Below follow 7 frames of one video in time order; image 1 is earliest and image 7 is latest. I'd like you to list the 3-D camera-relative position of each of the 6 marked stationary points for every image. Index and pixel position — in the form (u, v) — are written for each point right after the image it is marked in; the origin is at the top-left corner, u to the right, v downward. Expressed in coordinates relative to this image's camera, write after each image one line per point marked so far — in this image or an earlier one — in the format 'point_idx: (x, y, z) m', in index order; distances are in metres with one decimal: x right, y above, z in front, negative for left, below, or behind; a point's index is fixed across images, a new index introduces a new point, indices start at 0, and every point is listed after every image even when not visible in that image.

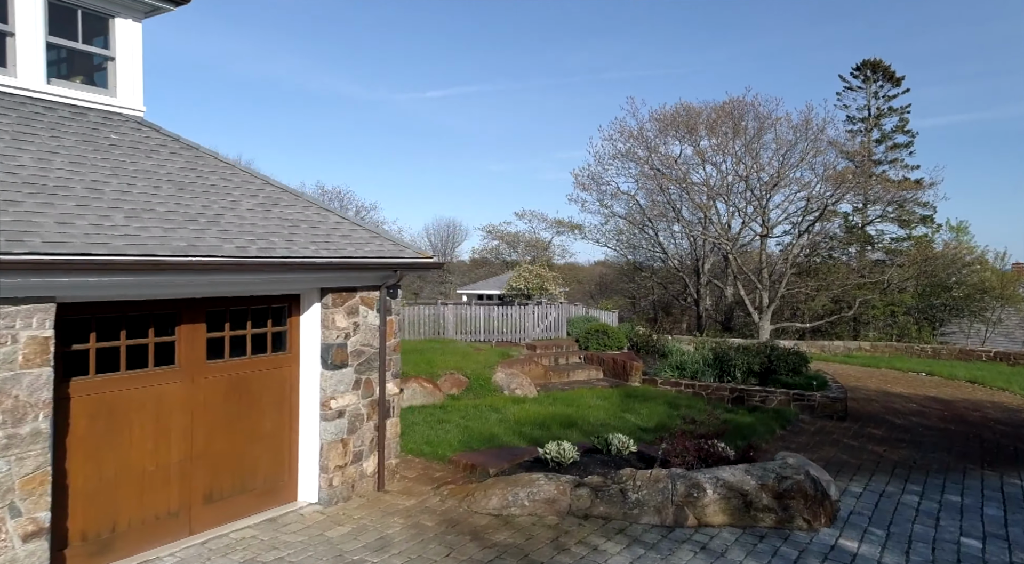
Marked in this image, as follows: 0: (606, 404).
0: (+1.6, -2.1, +11.6) m
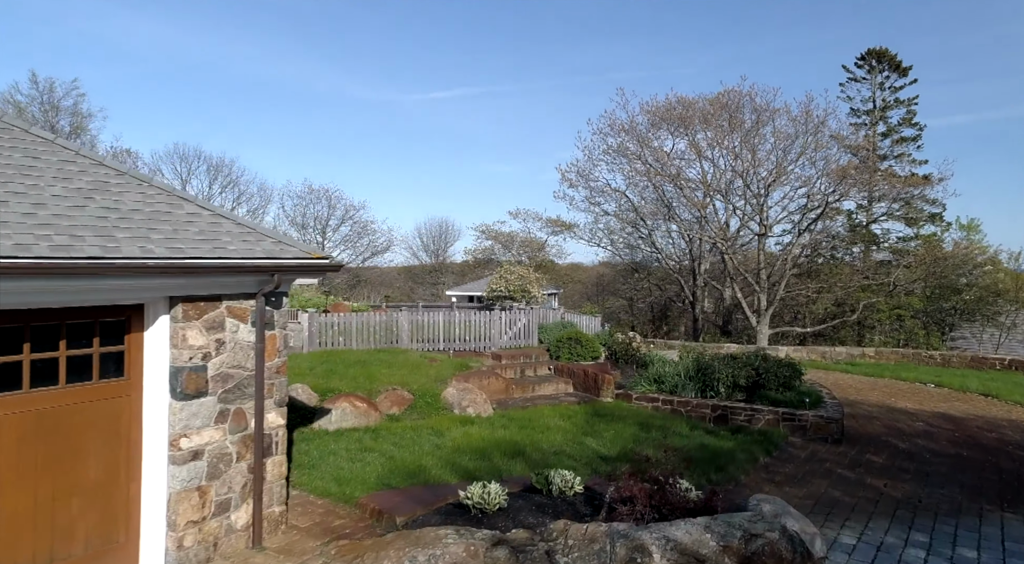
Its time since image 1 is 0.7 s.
0: (+0.8, -2.2, +10.2) m
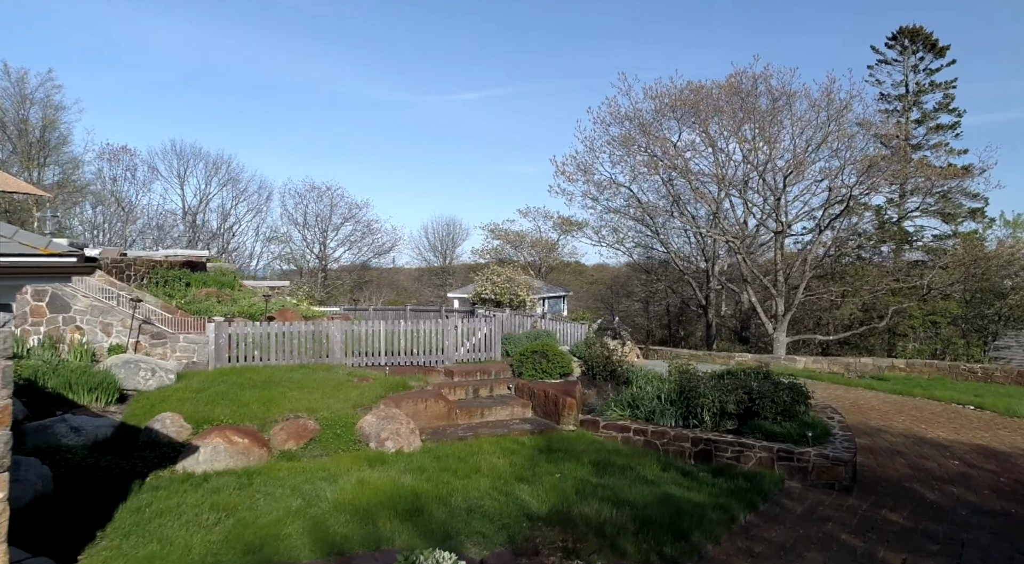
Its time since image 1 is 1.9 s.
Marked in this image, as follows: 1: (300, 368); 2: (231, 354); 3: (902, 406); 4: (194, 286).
0: (-0.1, -2.3, +8.2) m
1: (-3.2, -1.3, +10.1) m
2: (-4.2, -1.1, +10.0) m
3: (+8.3, -2.6, +14.2) m
4: (-7.0, -0.1, +14.7) m
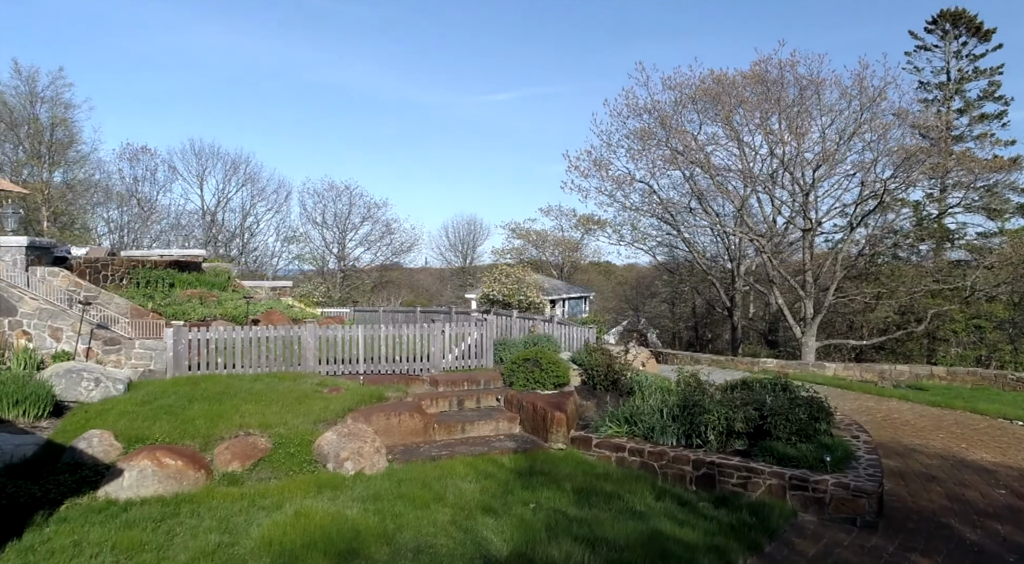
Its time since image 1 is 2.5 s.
0: (-0.4, -2.3, +7.3) m
1: (-3.5, -1.3, +9.3) m
2: (-4.4, -1.1, +9.3) m
3: (+8.2, -2.6, +12.8) m
4: (-7.1, -0.1, +14.1) m
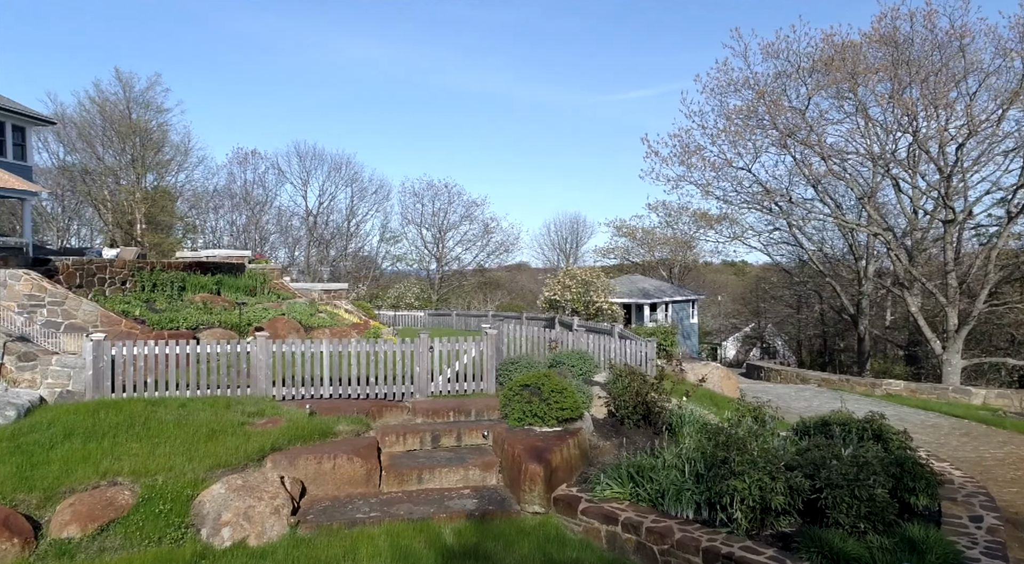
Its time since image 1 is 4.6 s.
0: (-1.2, -2.4, +5.2) m
1: (-3.8, -1.4, +7.8) m
2: (-4.7, -1.2, +8.0) m
3: (+8.4, -2.8, +9.0) m
4: (-6.4, -0.2, +13.2) m
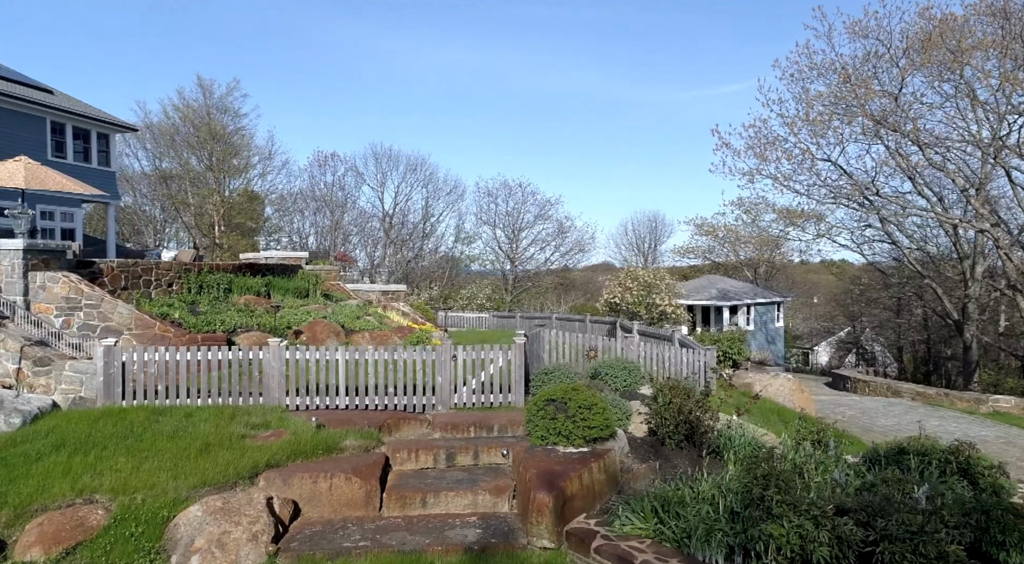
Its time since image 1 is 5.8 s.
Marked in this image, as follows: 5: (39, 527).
0: (-1.3, -2.5, +4.7) m
1: (-3.6, -1.5, +7.5) m
2: (-4.5, -1.2, +7.8) m
3: (+8.6, -2.8, +7.2) m
4: (-5.5, -0.2, +13.2) m
5: (-3.8, -2.0, +5.5) m
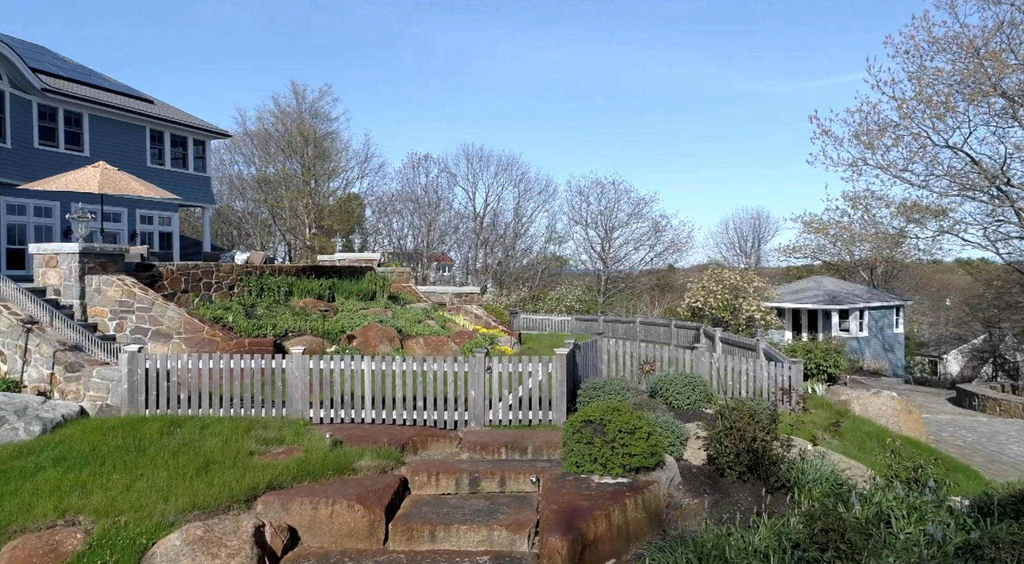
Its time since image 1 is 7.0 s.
0: (-1.5, -2.5, +4.1) m
1: (-3.3, -1.5, +7.2) m
2: (-4.1, -1.3, +7.7) m
3: (+8.7, -2.9, +5.1) m
4: (-4.2, -0.3, +13.2) m
5: (-3.8, -2.0, +5.3) m
